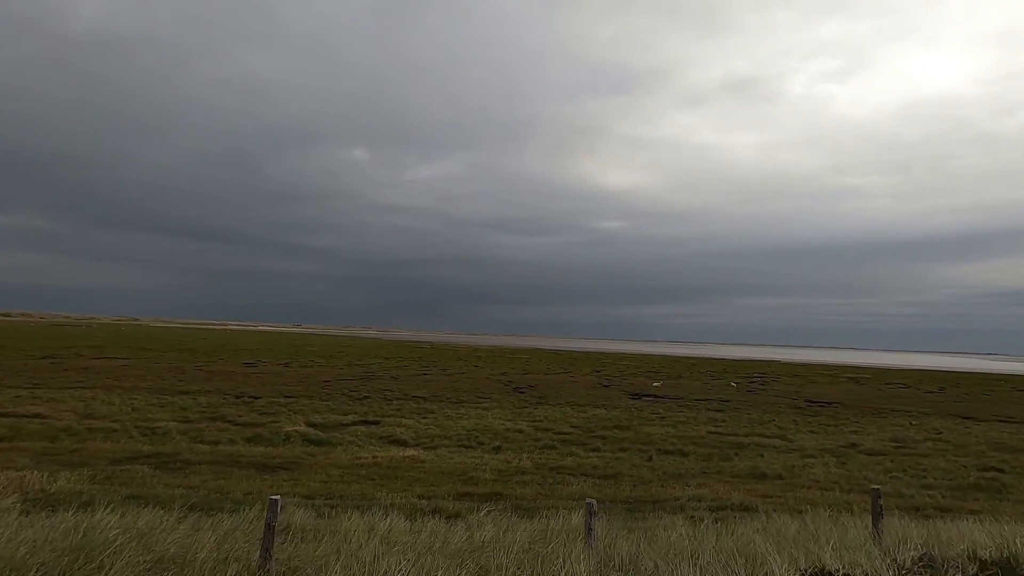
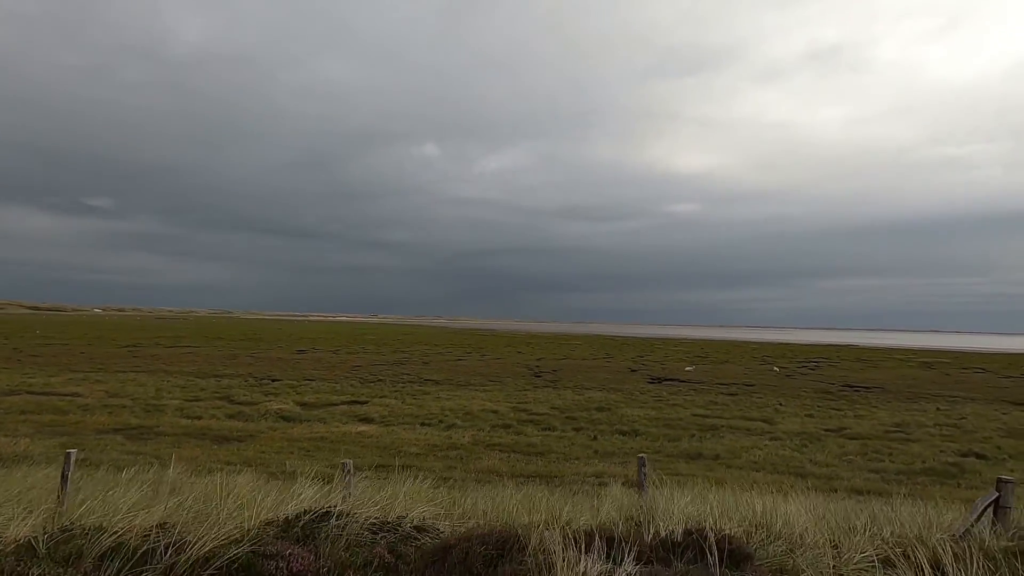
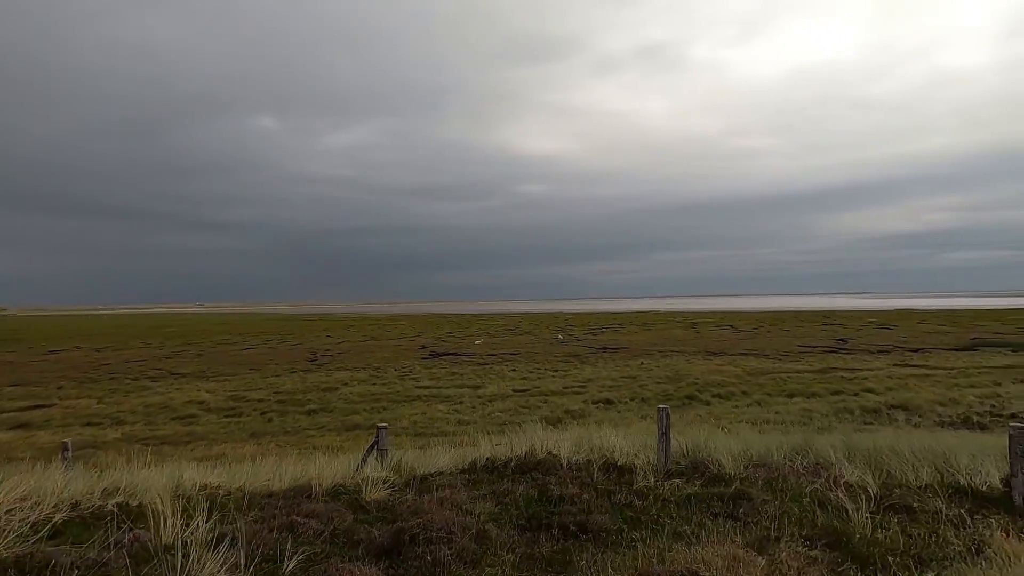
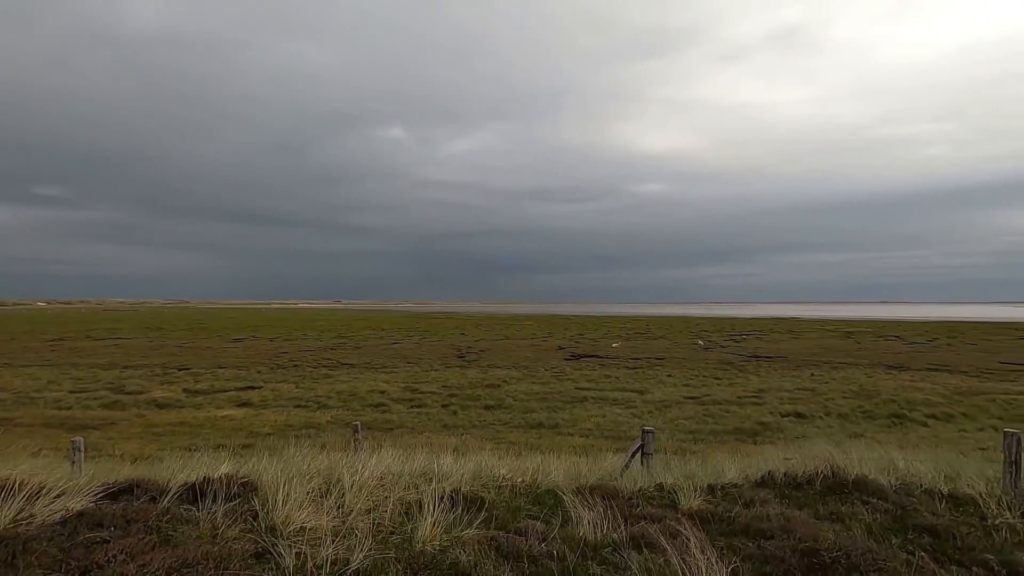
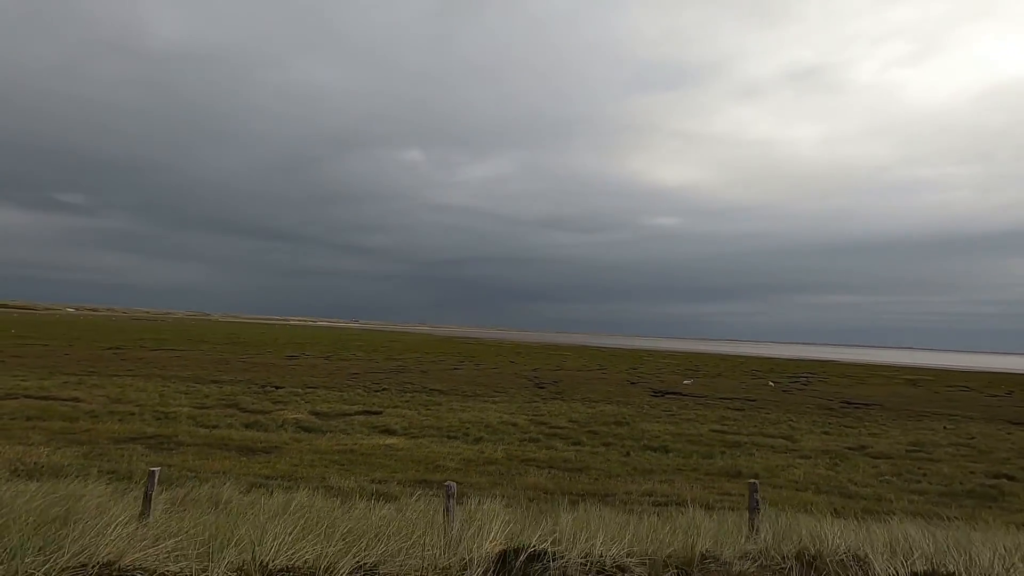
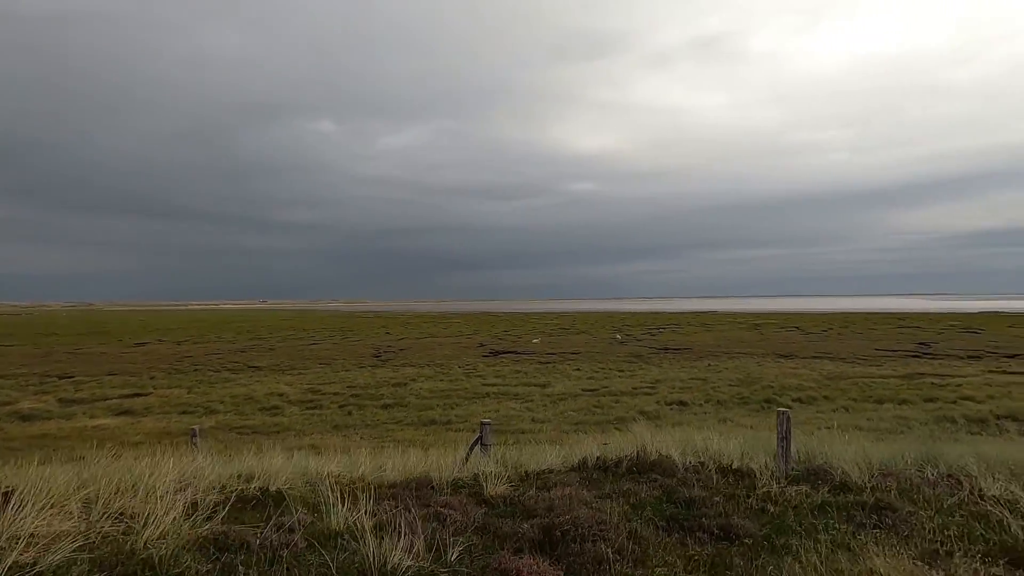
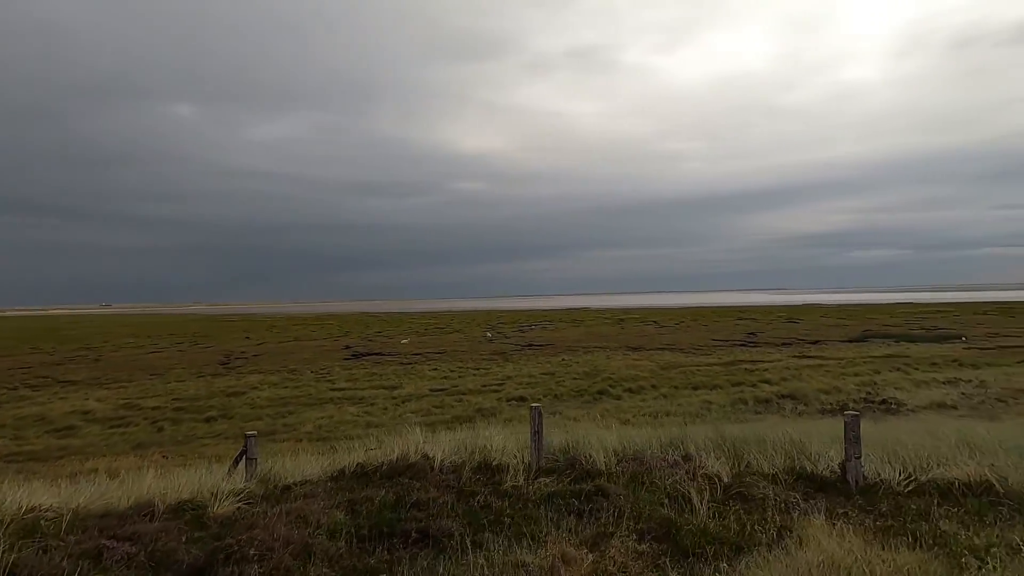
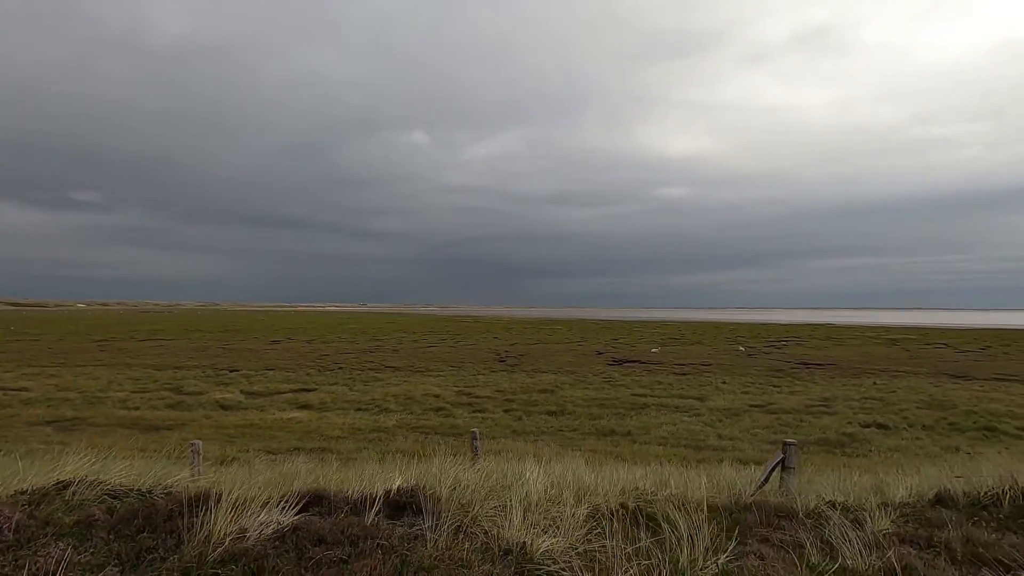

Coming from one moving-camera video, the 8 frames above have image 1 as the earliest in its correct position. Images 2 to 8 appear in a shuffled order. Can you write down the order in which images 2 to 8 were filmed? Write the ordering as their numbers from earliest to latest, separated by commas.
5, 2, 8, 4, 6, 3, 7
